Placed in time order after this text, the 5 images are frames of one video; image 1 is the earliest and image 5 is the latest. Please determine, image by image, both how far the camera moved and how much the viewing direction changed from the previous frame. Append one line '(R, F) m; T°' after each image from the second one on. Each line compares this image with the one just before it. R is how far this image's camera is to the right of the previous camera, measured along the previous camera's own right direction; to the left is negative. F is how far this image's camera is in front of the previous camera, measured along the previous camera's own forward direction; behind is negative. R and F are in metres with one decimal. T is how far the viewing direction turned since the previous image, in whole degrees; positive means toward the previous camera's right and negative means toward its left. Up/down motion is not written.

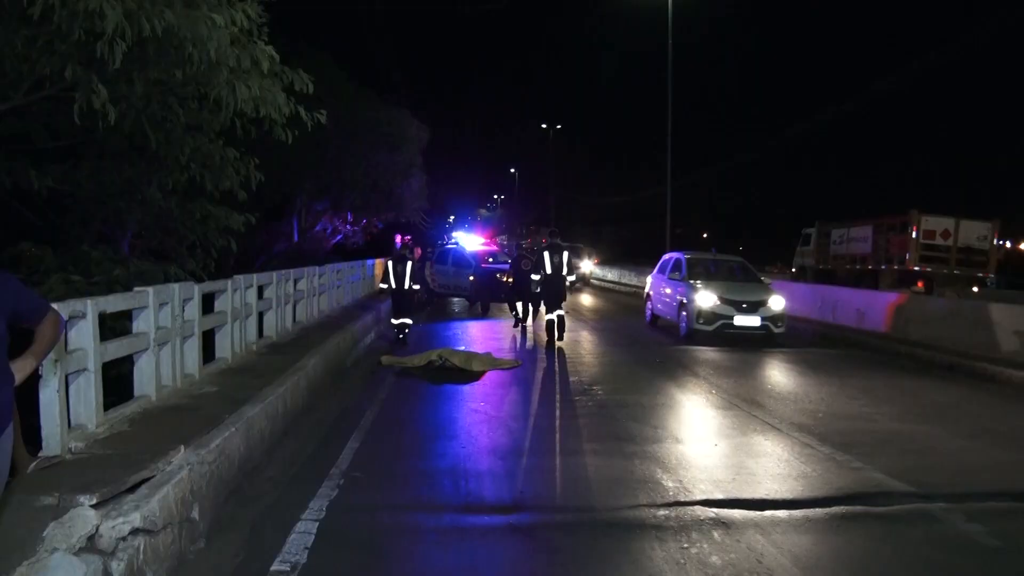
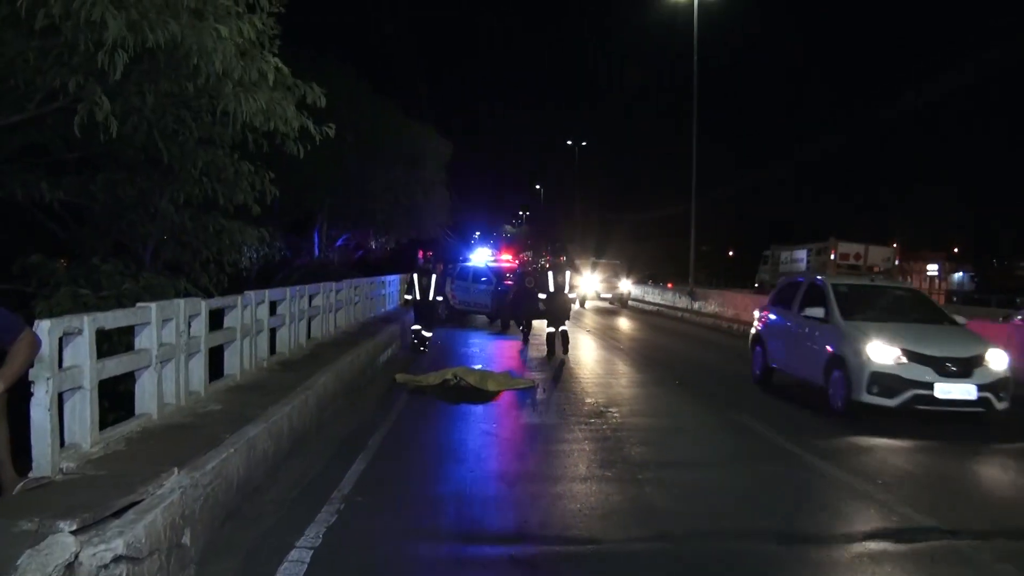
(+0.5, +0.4) m; -4°
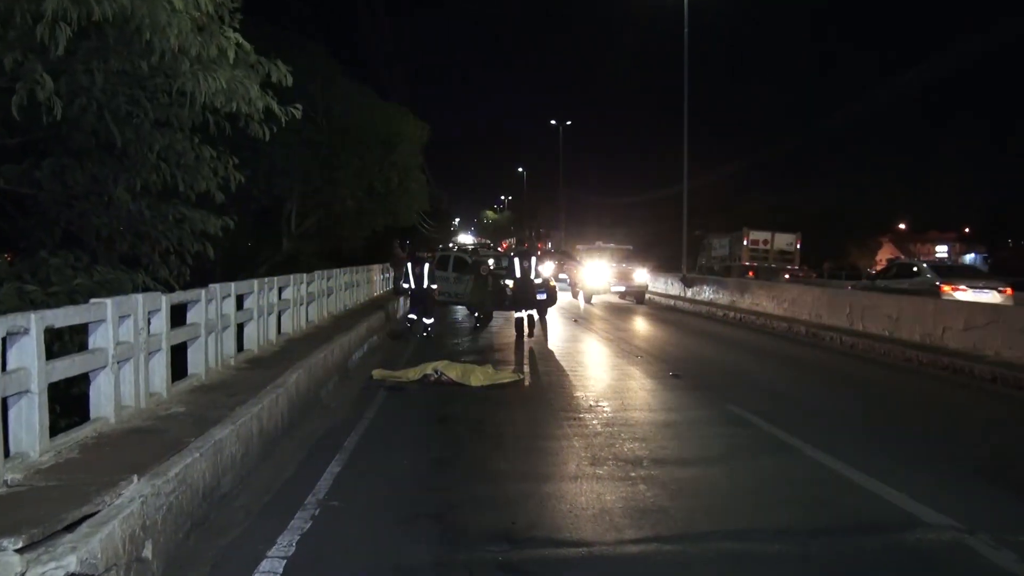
(0.0, +0.6) m; +1°
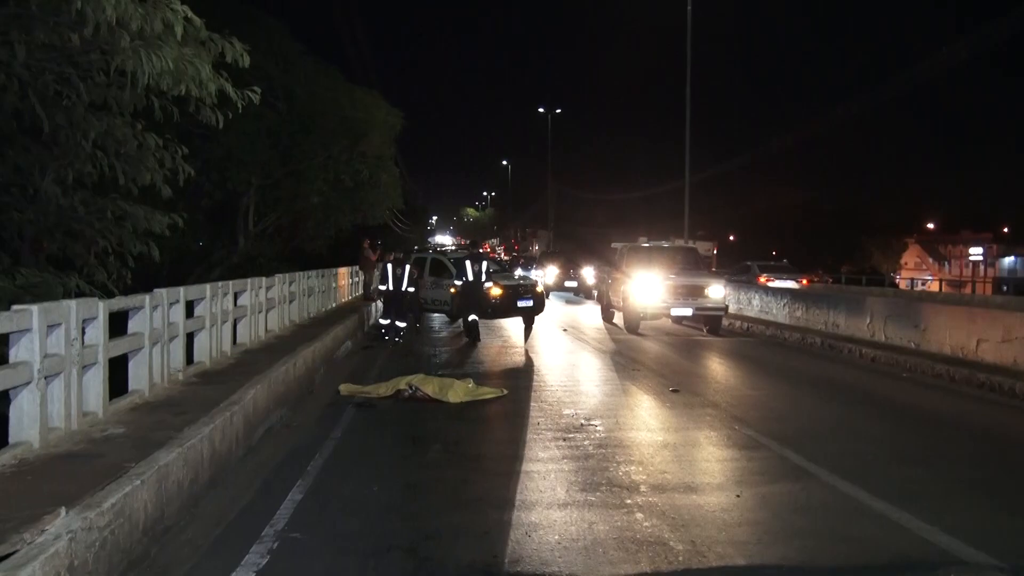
(0.0, +1.0) m; +1°
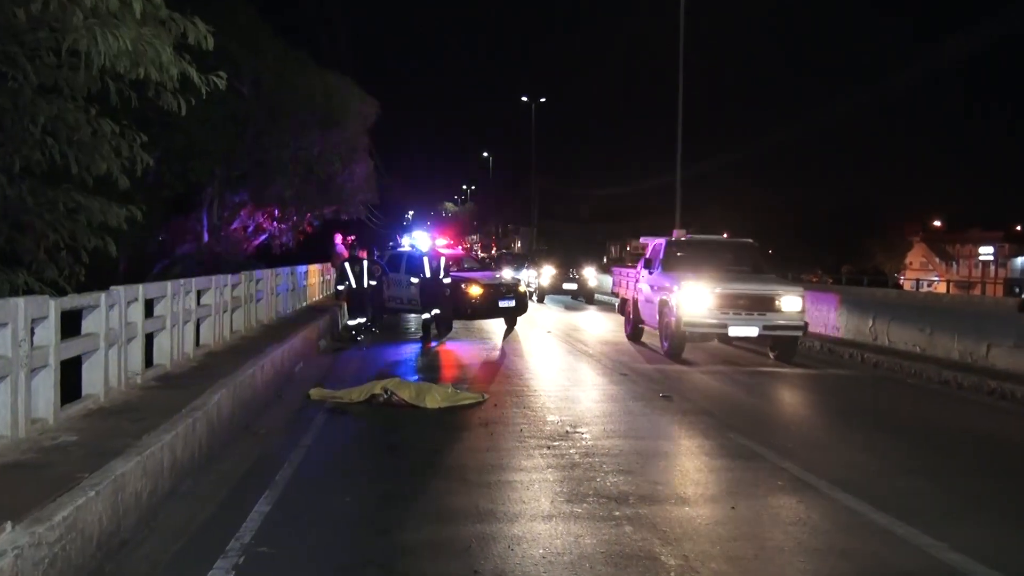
(0.0, +0.5) m; +1°
